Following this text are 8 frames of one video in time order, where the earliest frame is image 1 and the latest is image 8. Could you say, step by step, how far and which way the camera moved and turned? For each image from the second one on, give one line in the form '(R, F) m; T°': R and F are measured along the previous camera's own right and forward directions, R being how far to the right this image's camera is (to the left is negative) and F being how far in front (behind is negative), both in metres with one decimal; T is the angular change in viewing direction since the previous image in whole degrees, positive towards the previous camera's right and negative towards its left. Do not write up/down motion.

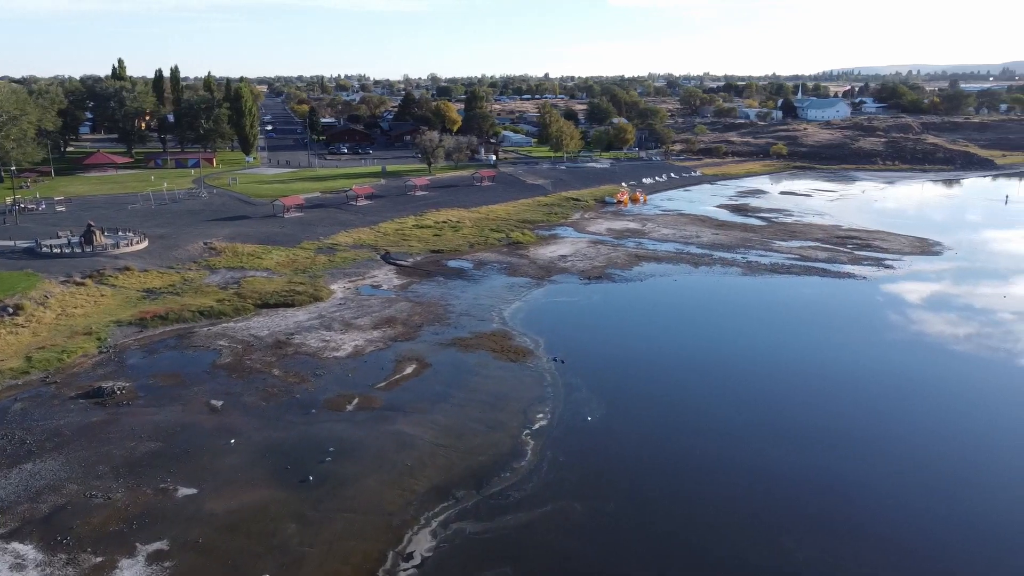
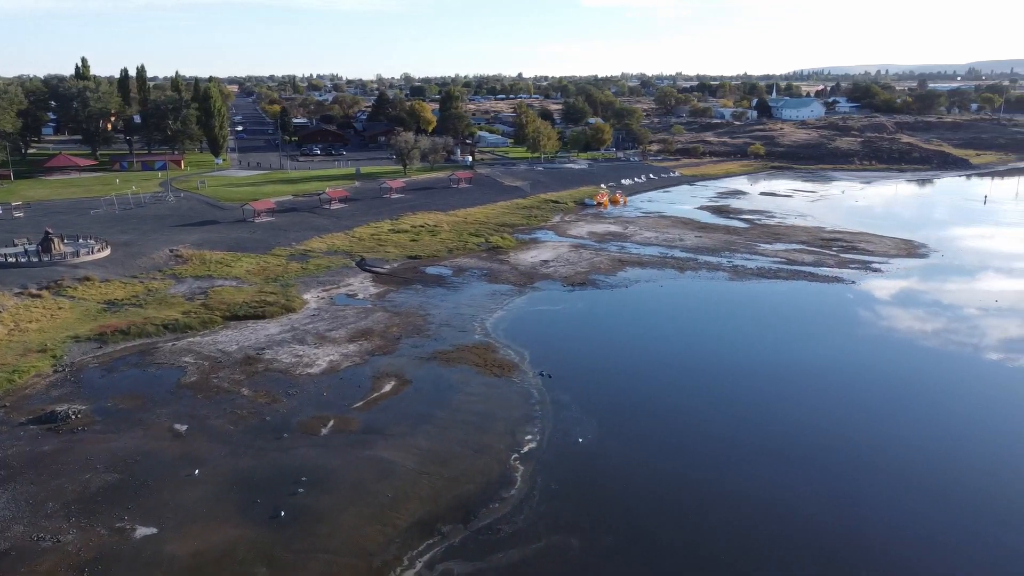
(-0.2, +0.9) m; +2°
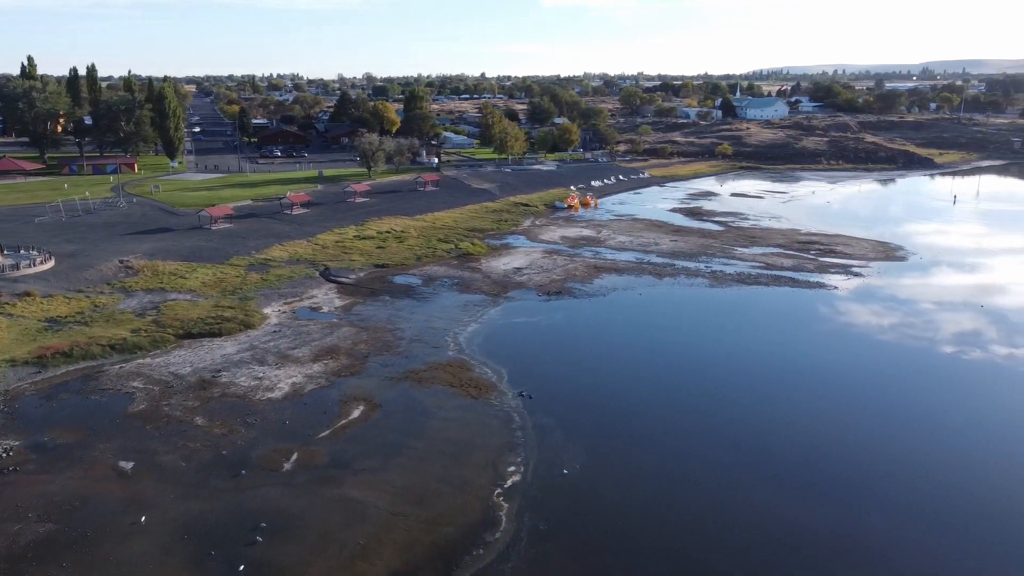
(-0.2, +1.1) m; +2°
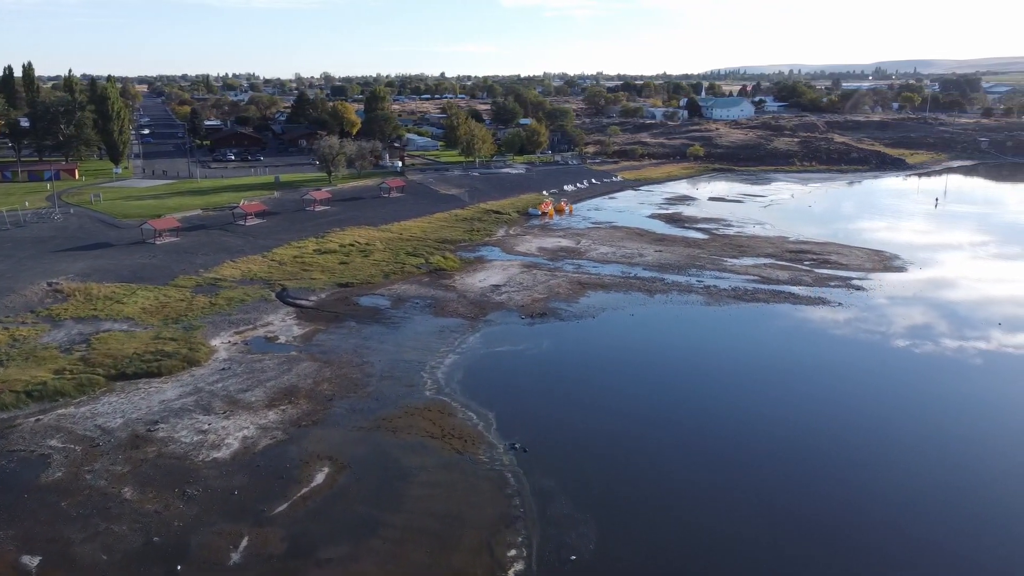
(-0.4, +2.2) m; +3°
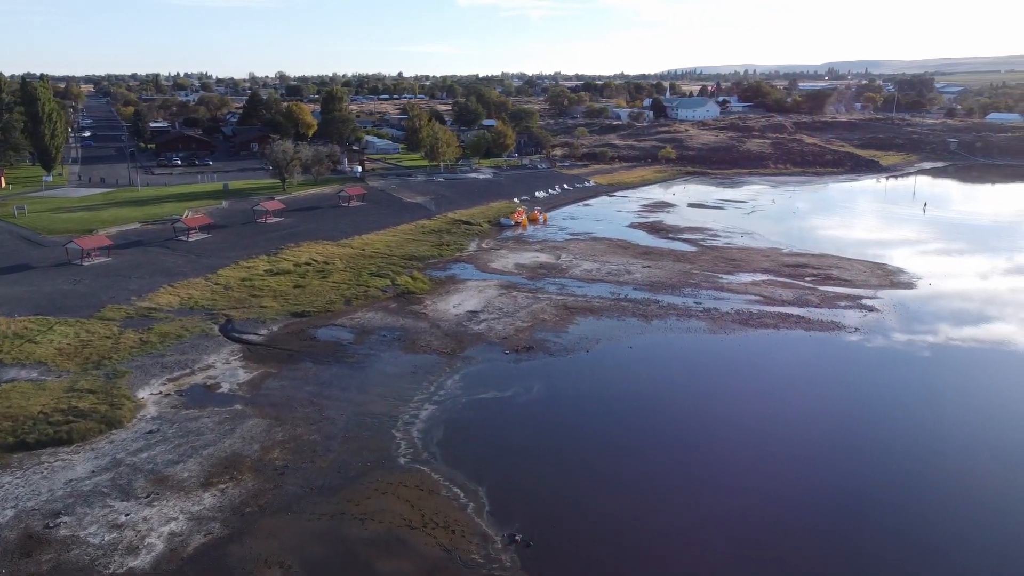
(-0.5, +2.6) m; +3°
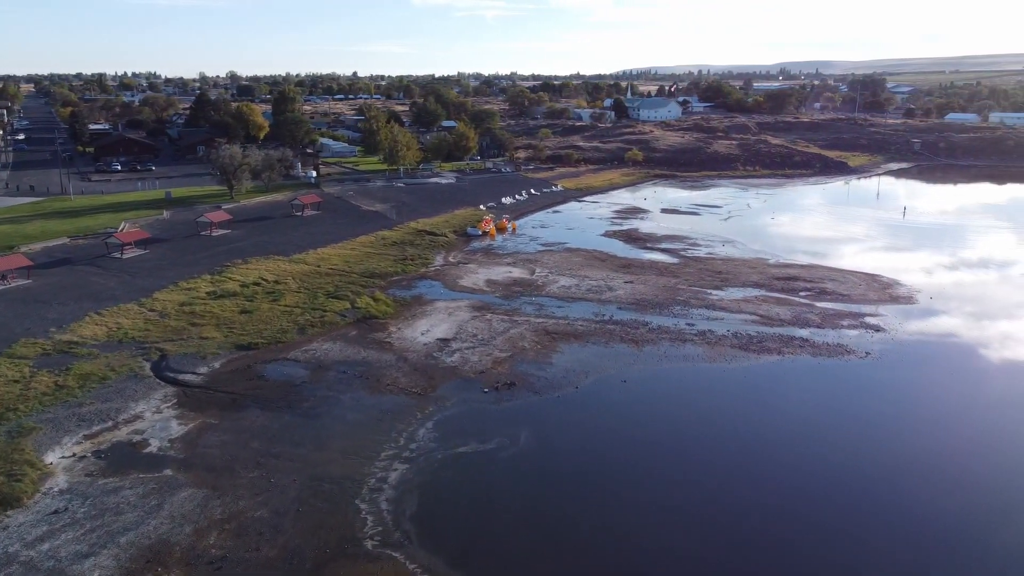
(-0.4, +2.2) m; +3°
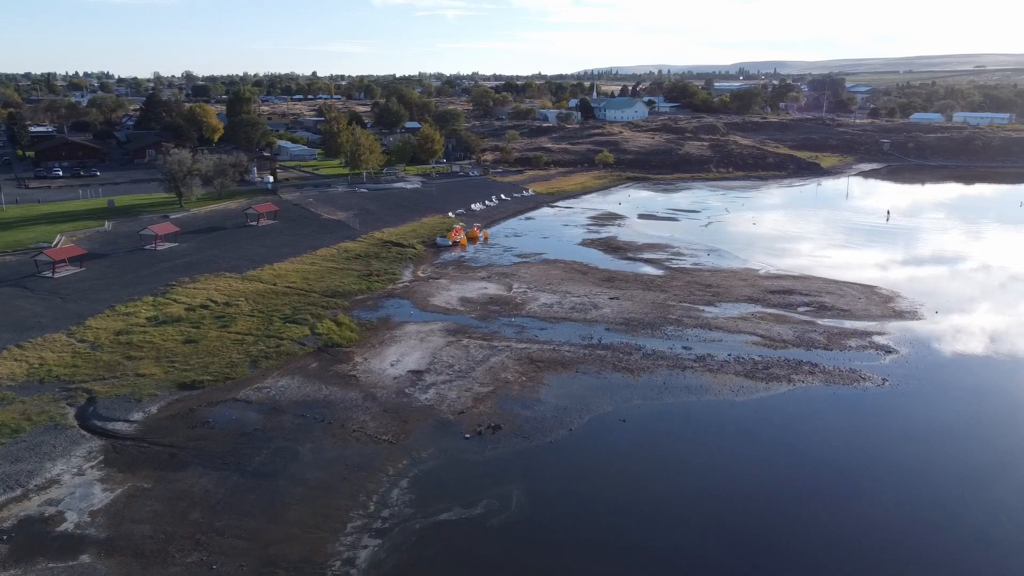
(-0.3, +2.0) m; +3°
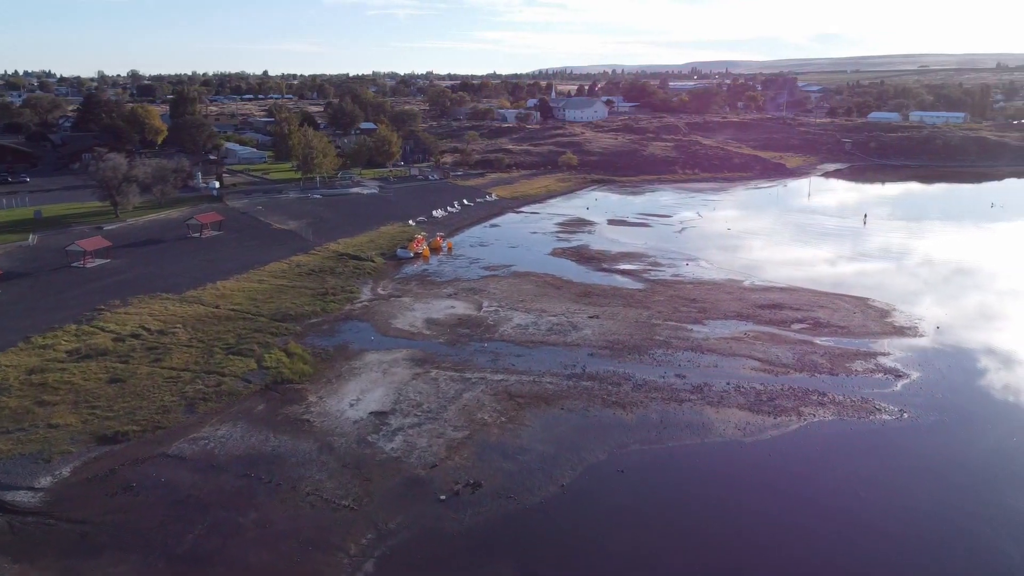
(-0.3, +2.0) m; +3°
